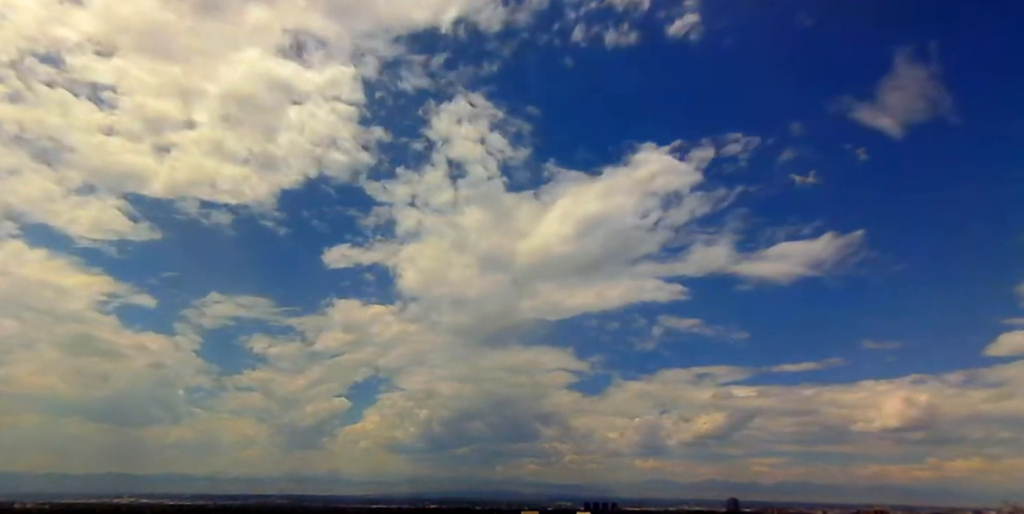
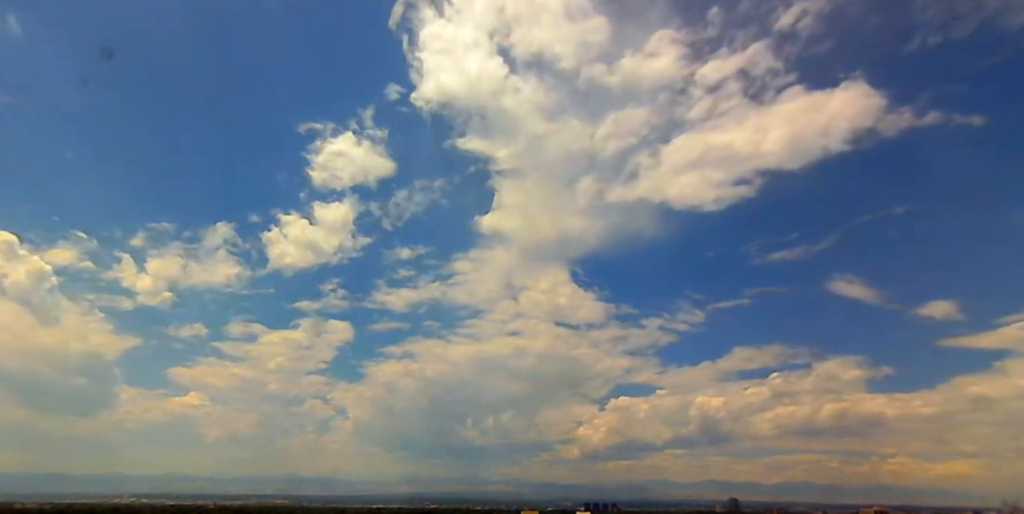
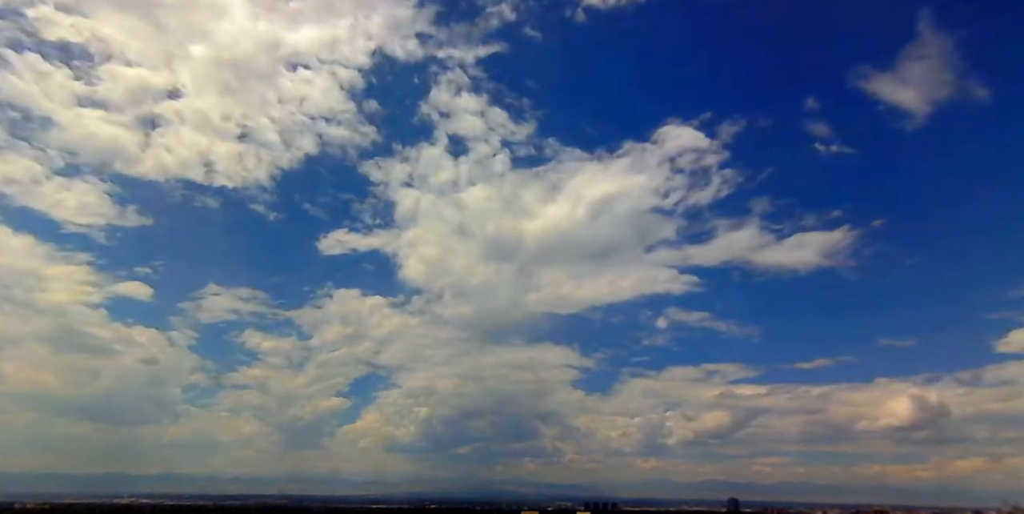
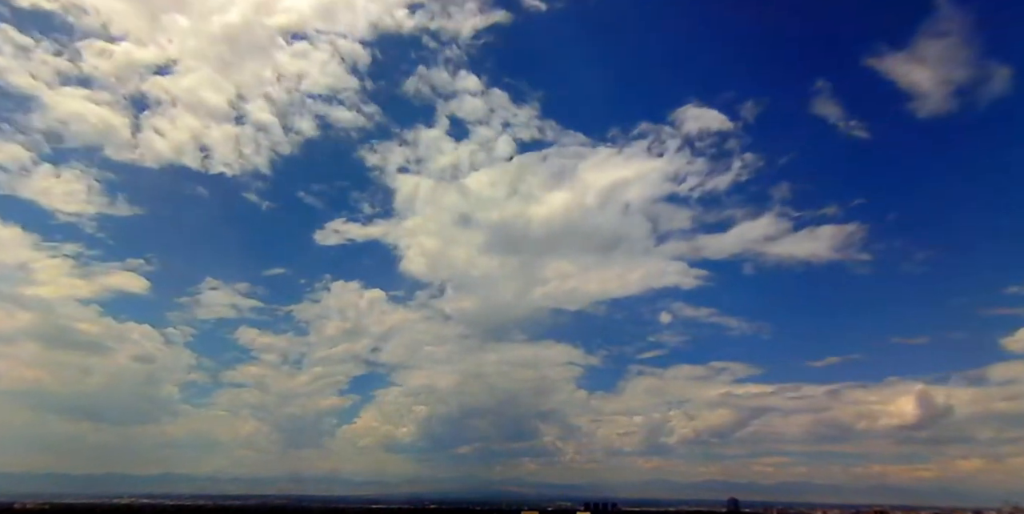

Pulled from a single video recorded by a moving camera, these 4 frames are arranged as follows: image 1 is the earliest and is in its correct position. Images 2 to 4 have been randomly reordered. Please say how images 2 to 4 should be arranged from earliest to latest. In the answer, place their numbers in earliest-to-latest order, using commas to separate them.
3, 4, 2
